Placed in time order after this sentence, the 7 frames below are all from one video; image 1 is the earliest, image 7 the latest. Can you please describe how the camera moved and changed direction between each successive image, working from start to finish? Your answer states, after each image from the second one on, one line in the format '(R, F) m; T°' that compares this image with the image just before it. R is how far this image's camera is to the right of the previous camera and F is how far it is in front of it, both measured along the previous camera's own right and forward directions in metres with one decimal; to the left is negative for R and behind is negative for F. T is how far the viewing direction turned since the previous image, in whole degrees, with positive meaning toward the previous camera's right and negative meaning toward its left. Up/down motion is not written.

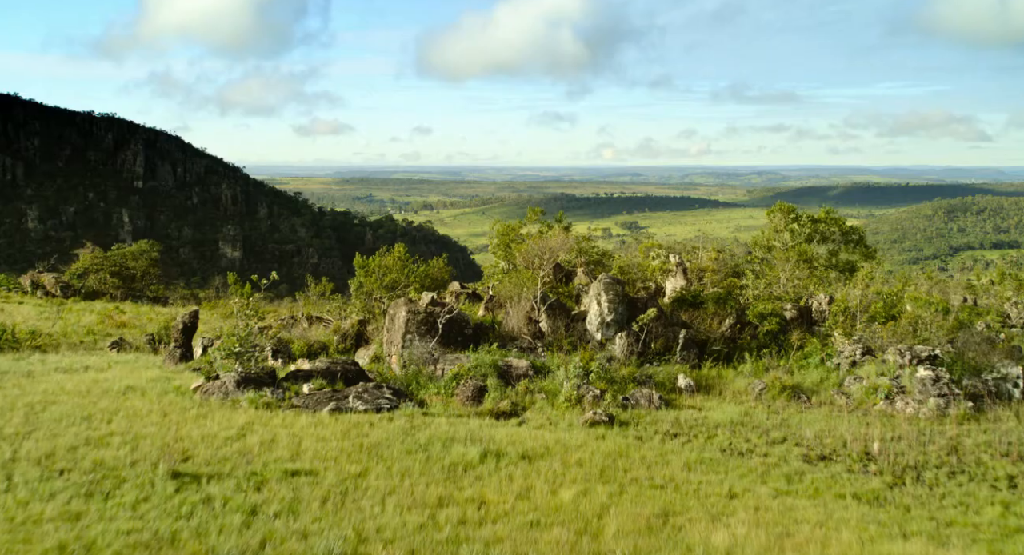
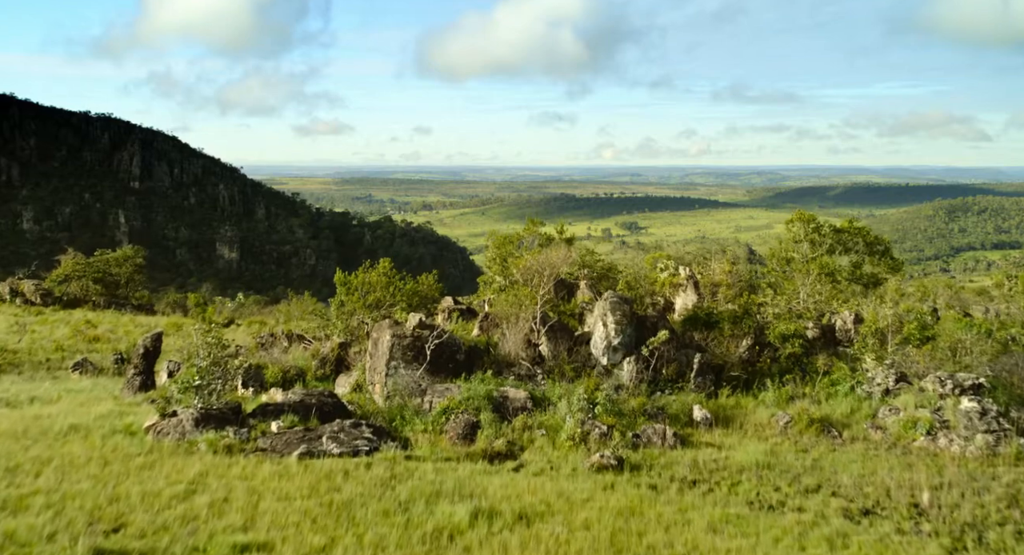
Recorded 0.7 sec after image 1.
(+0.1, +2.1) m; 0°
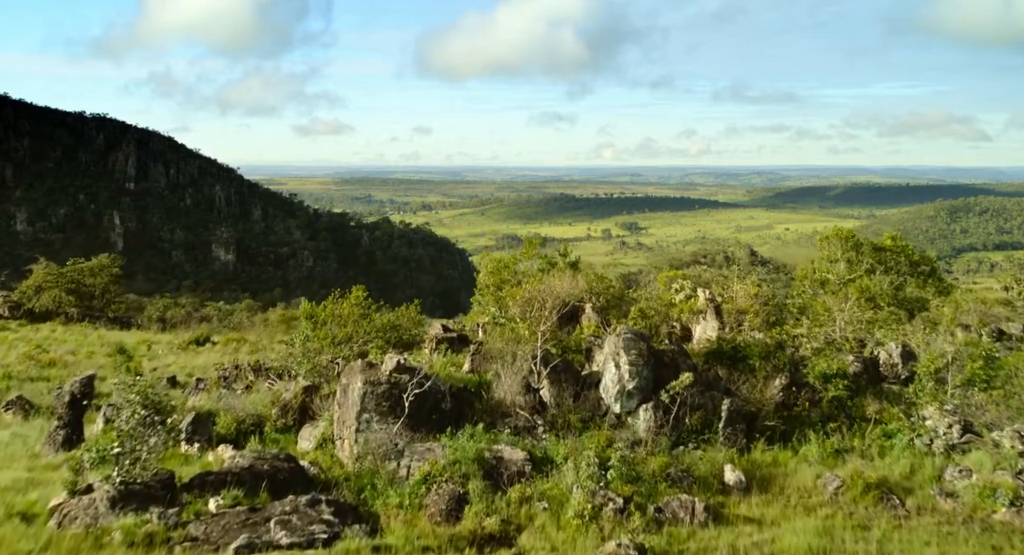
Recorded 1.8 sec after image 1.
(+0.1, +3.0) m; 0°
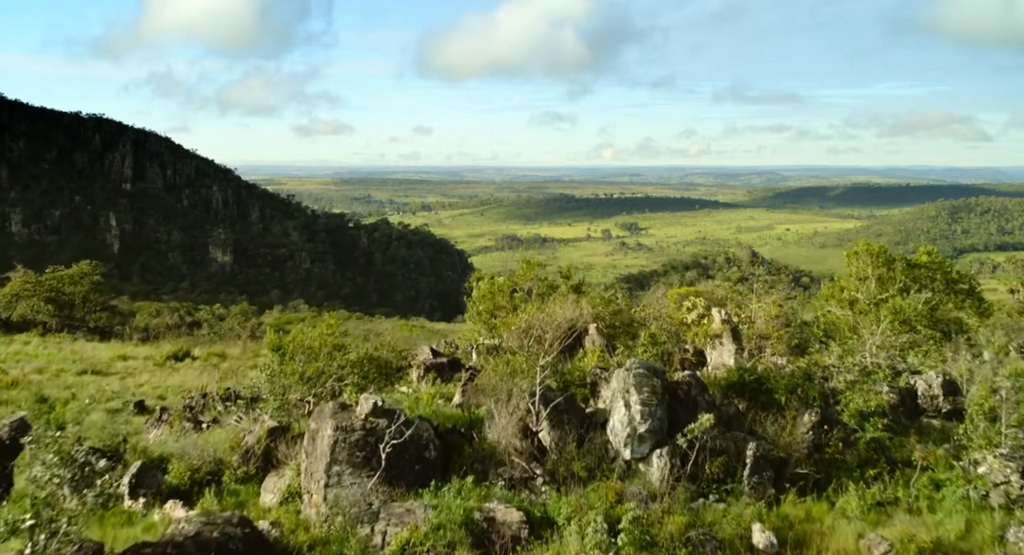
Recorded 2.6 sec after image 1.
(+0.1, +2.1) m; 0°
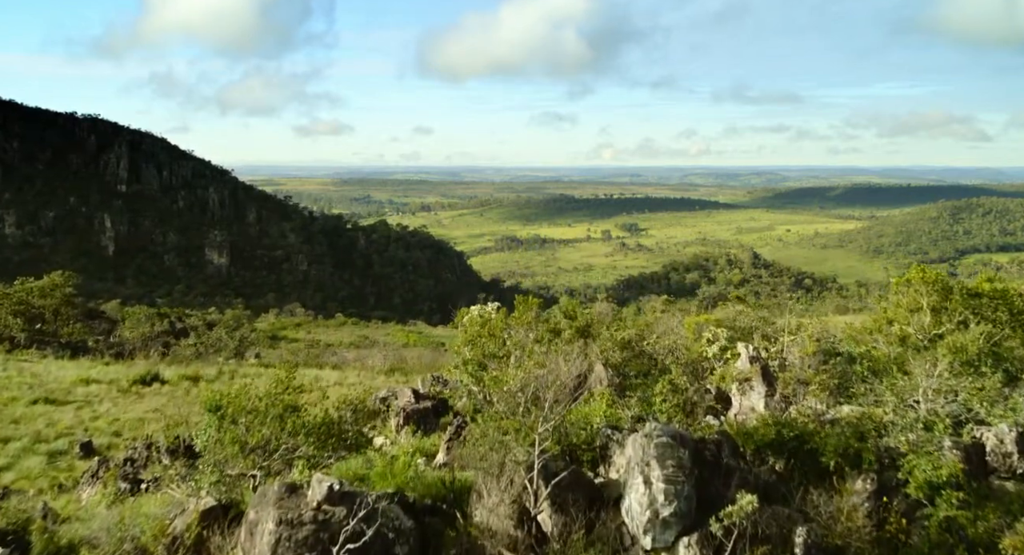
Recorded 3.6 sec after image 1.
(+0.1, +2.9) m; 0°
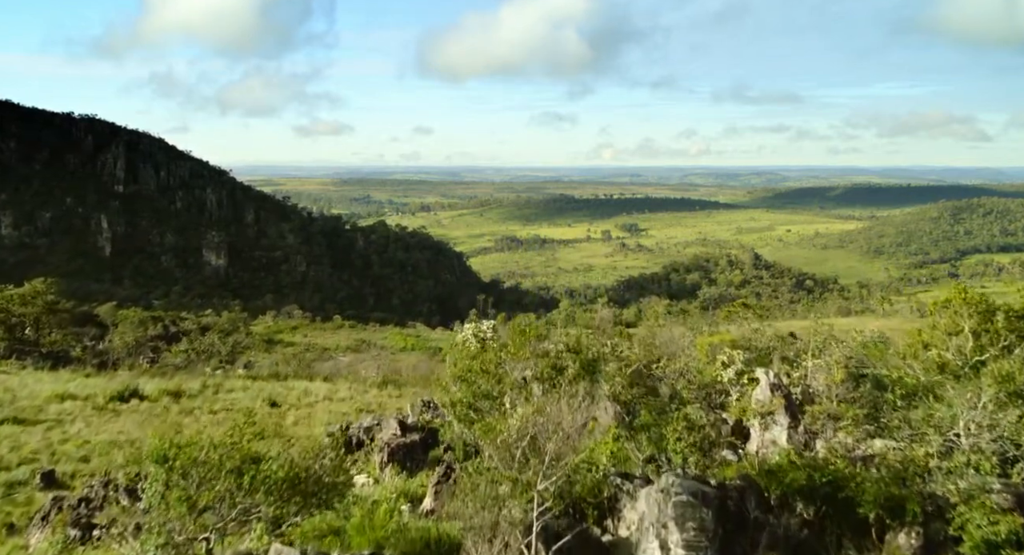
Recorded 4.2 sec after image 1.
(+0.1, +1.7) m; 0°
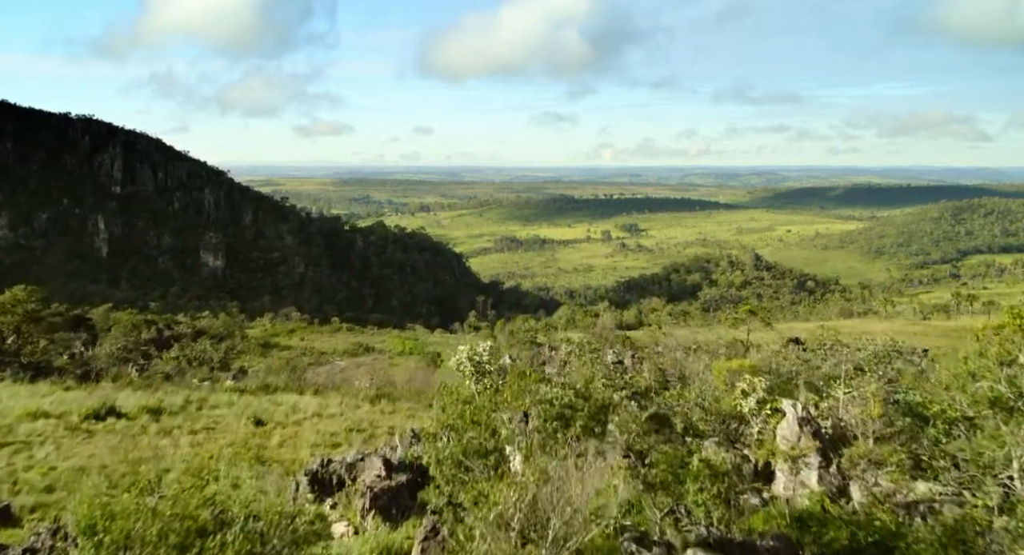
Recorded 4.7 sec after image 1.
(0.0, +1.7) m; 0°
